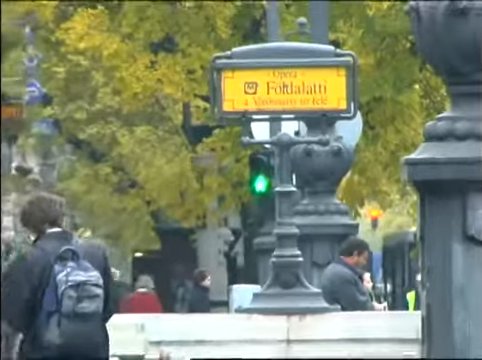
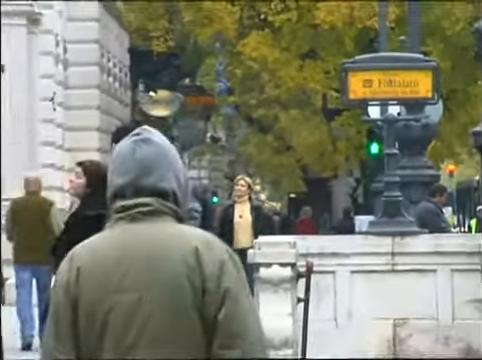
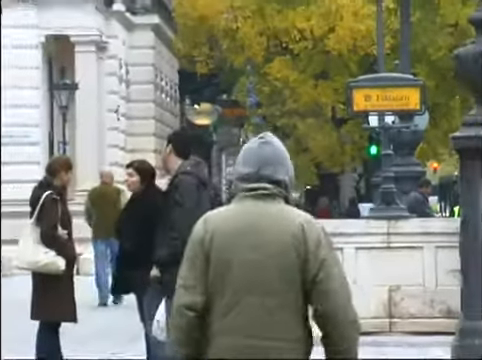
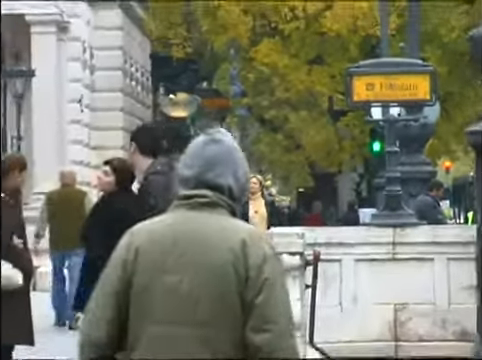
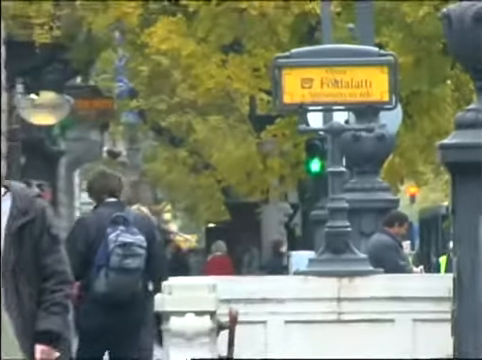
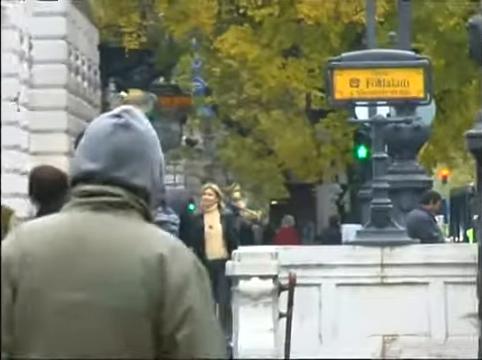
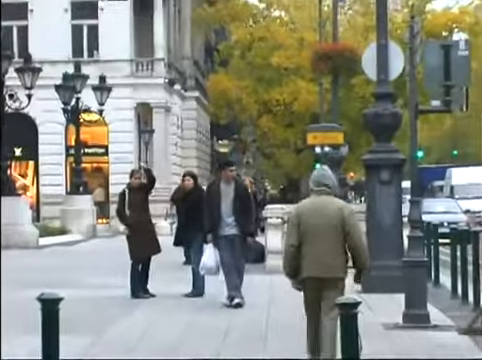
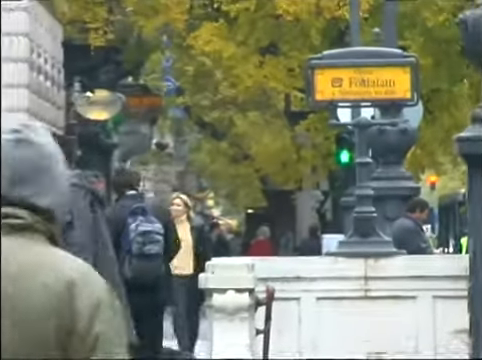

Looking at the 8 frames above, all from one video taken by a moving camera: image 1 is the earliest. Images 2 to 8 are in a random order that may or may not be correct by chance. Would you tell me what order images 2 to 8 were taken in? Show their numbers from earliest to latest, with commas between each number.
5, 8, 6, 2, 4, 3, 7
